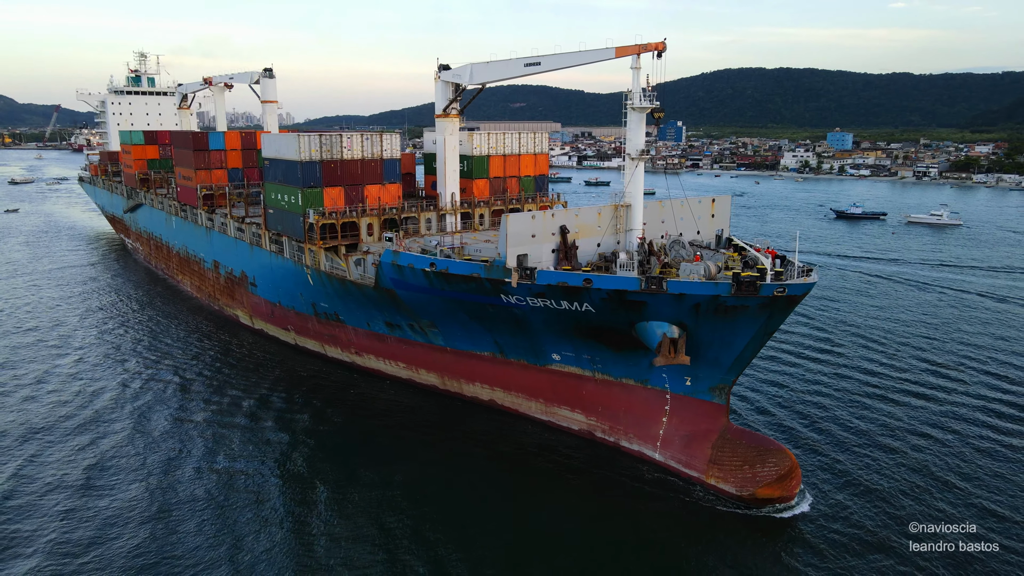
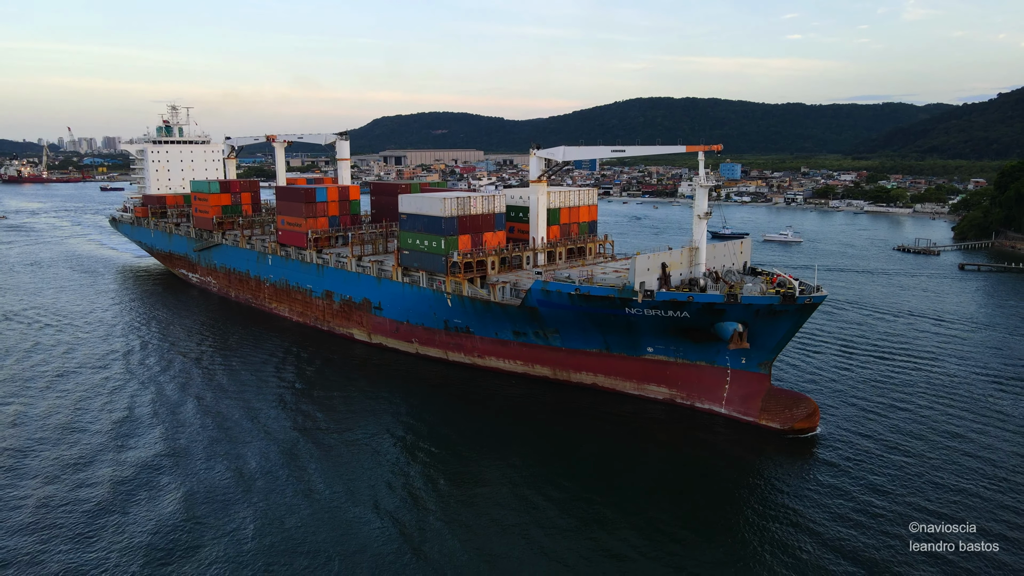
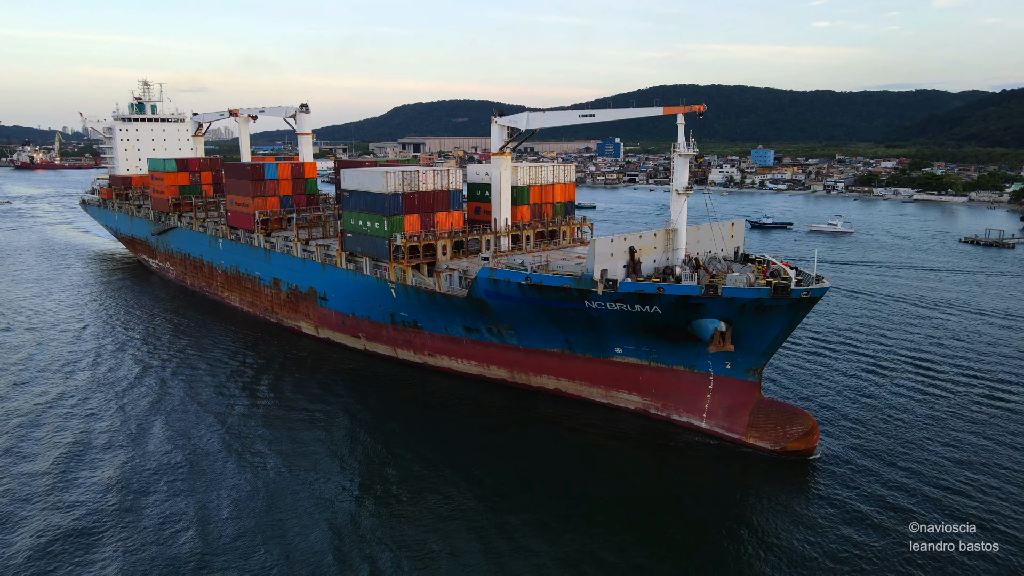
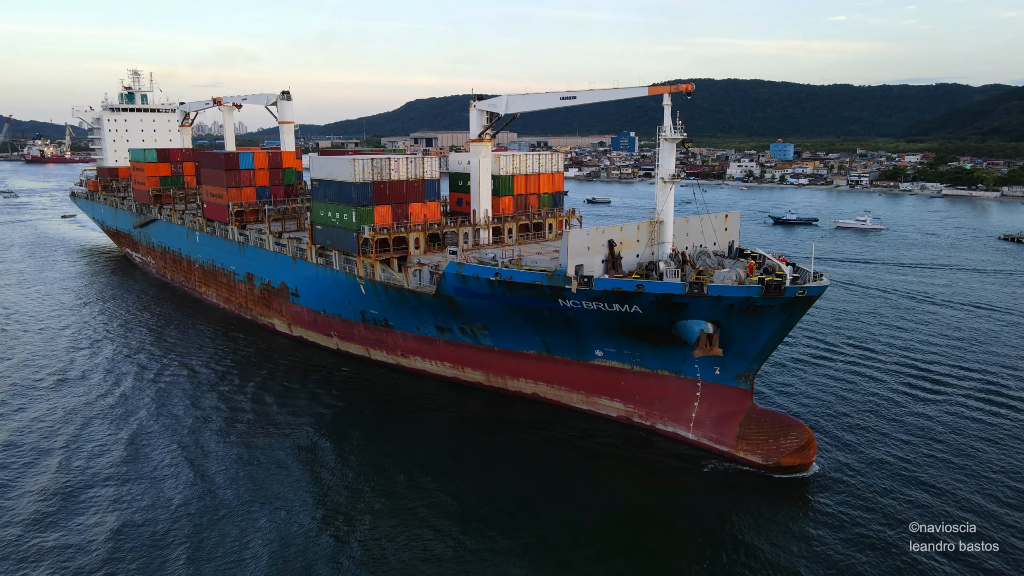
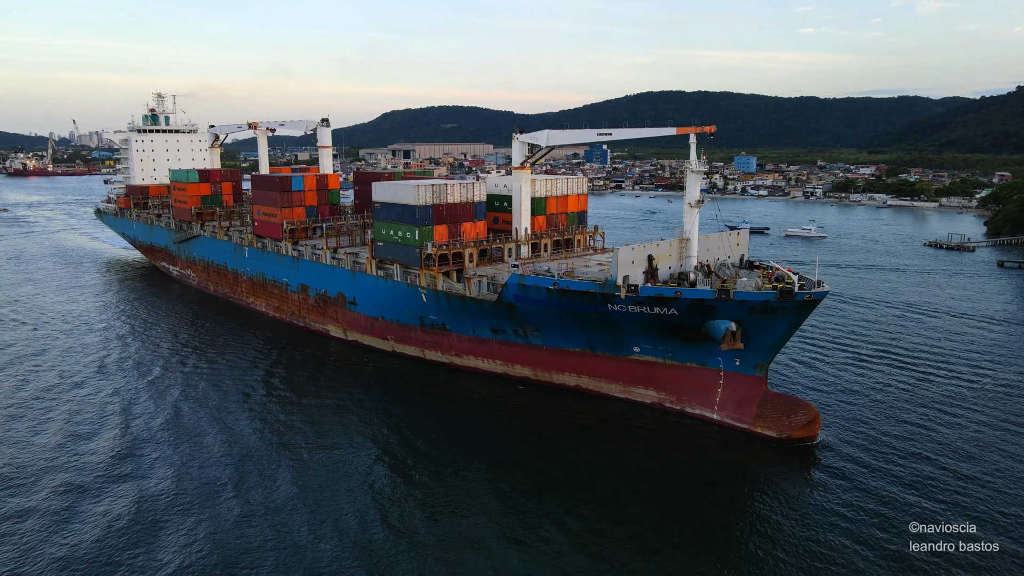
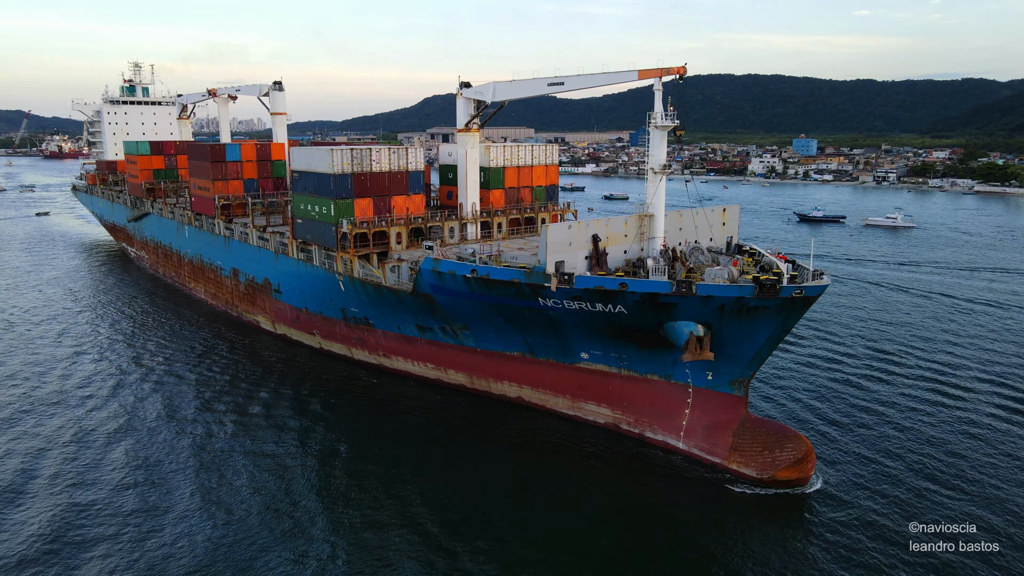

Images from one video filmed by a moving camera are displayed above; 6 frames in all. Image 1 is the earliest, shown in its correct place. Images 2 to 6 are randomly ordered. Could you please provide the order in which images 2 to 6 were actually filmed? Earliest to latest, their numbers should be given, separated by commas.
6, 4, 3, 5, 2
